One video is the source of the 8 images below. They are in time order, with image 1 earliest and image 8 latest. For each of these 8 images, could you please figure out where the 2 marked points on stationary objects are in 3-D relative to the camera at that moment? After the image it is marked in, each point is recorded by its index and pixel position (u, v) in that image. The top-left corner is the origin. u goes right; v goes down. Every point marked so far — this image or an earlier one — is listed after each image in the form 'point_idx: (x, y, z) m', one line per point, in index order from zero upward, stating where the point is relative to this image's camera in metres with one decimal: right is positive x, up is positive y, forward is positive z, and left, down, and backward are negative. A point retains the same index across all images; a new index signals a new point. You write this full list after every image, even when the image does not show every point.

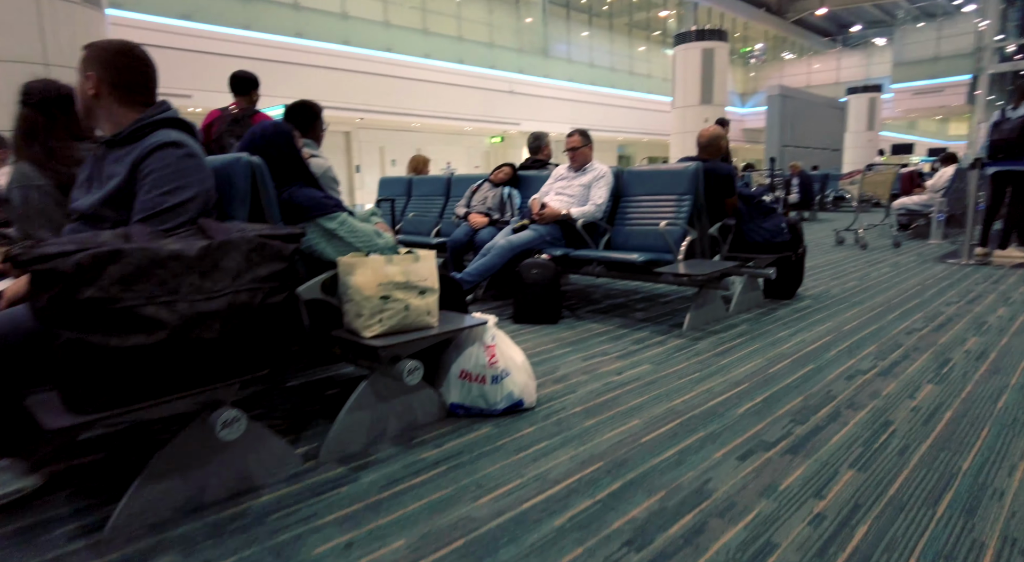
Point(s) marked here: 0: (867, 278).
0: (+2.7, 0.0, +4.8) m
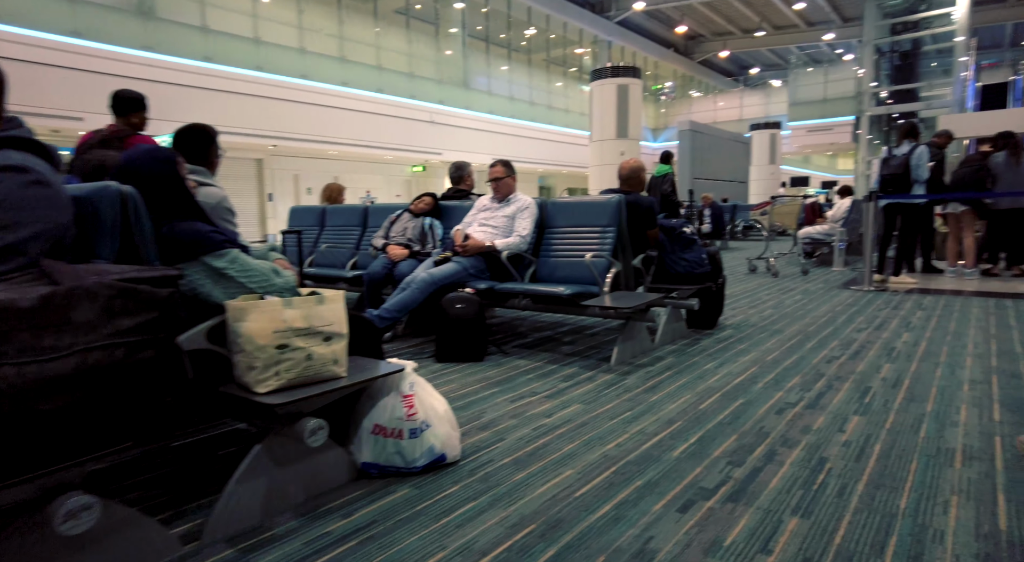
0: (+2.1, -0.2, +4.9) m
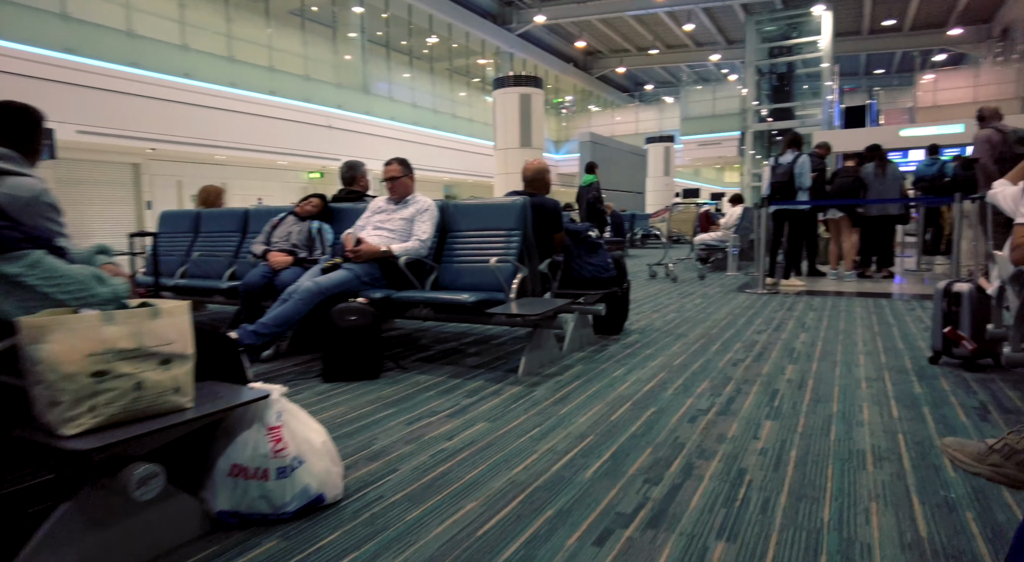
0: (+1.4, -0.2, +4.9) m
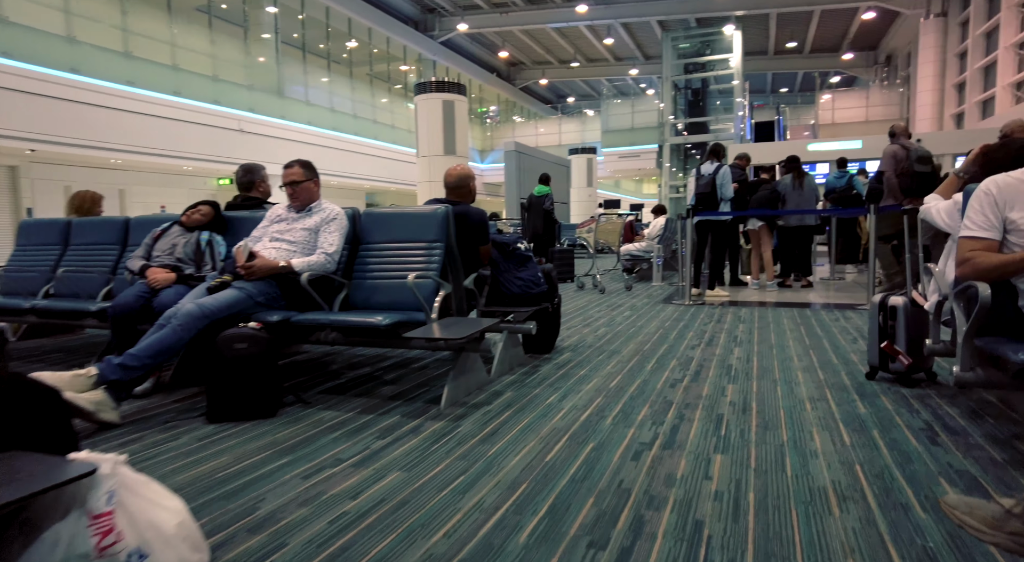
0: (+0.8, -0.3, +4.8) m
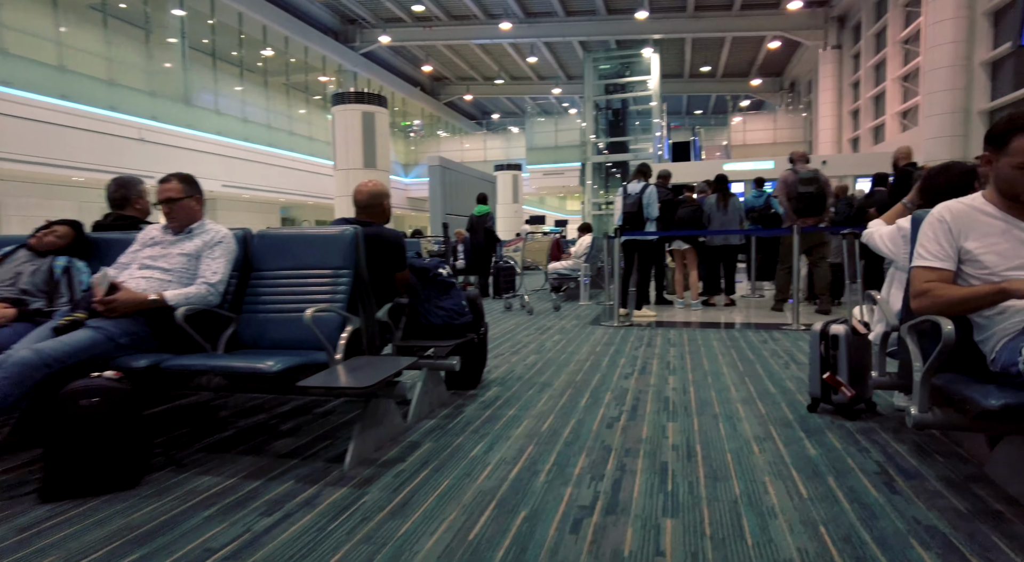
0: (+0.2, -0.5, +4.5) m
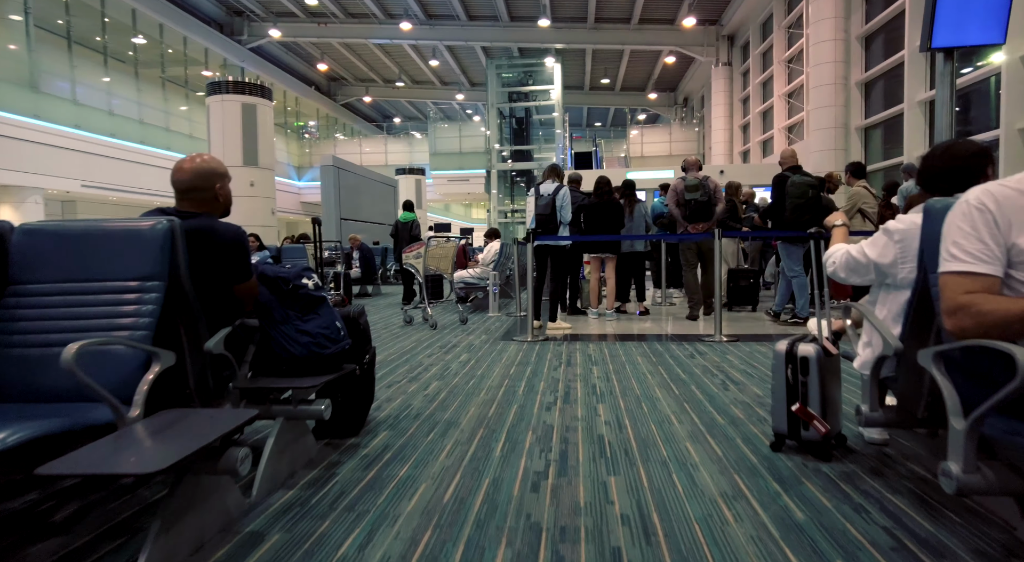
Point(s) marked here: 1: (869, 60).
0: (-0.4, -0.6, +3.9) m
1: (+6.9, +4.3, +12.1) m
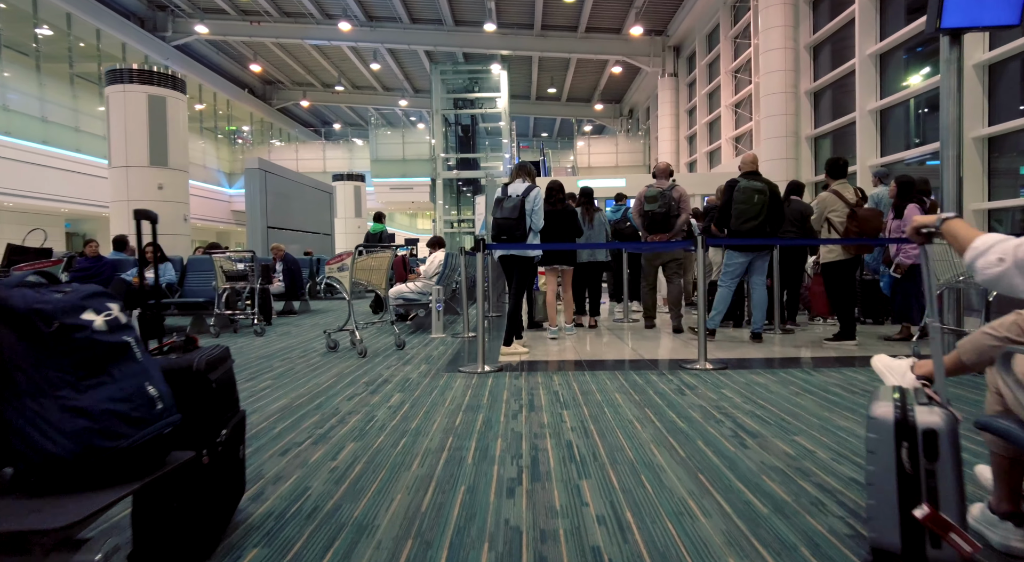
0: (-0.7, -0.7, +3.0) m
1: (+5.9, +4.0, +11.8) m
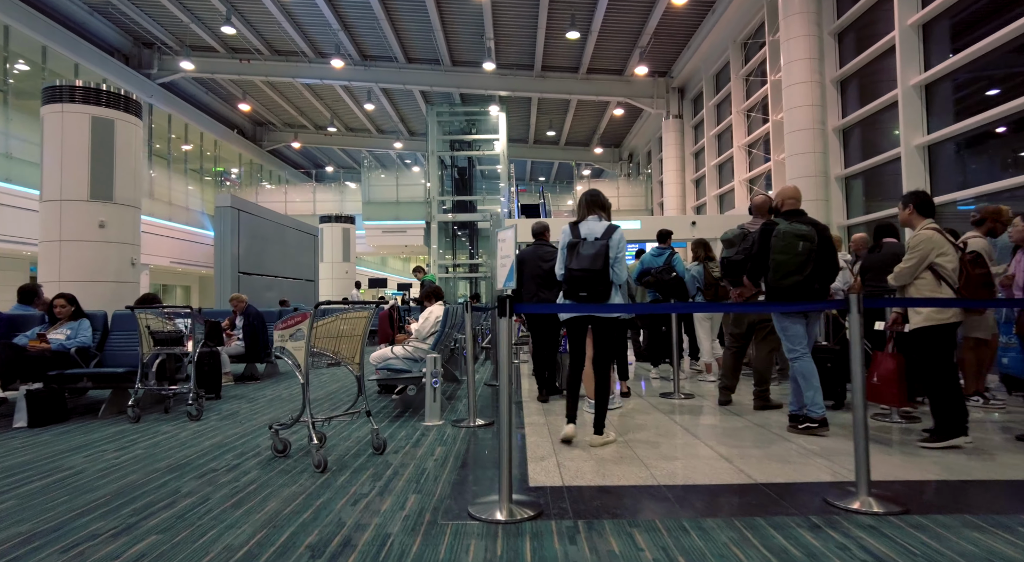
0: (-0.5, -0.9, +1.4) m
1: (+6.0, +3.1, +10.7) m
